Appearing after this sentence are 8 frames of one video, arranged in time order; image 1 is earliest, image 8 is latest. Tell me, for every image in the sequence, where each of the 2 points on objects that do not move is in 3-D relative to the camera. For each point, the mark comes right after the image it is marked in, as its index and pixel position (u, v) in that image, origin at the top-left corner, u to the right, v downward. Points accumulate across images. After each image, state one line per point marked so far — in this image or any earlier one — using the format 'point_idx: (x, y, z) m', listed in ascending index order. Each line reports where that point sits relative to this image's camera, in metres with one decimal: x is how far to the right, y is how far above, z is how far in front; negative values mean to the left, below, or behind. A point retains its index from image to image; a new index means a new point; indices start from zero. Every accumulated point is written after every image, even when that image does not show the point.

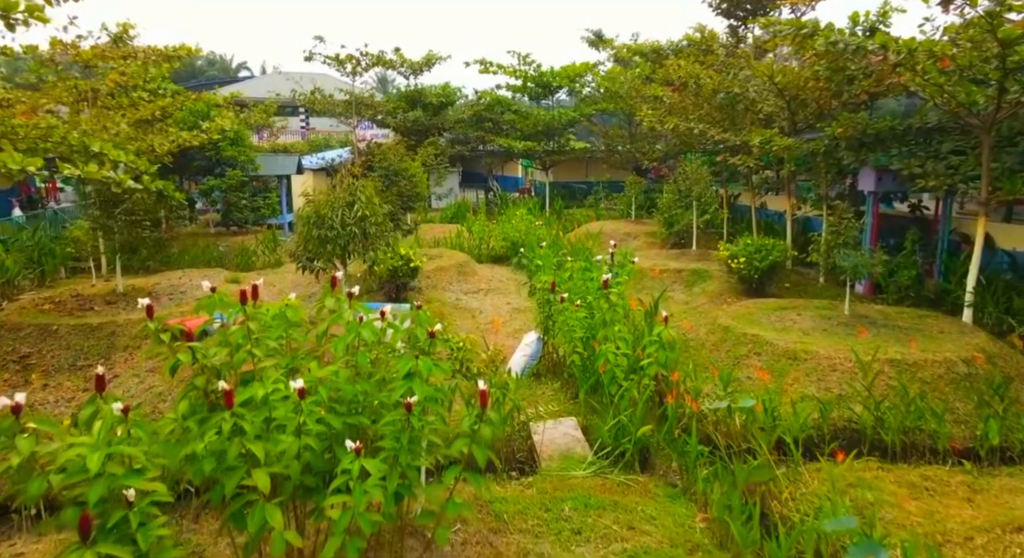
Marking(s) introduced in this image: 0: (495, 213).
0: (-0.4, +1.5, +15.3) m
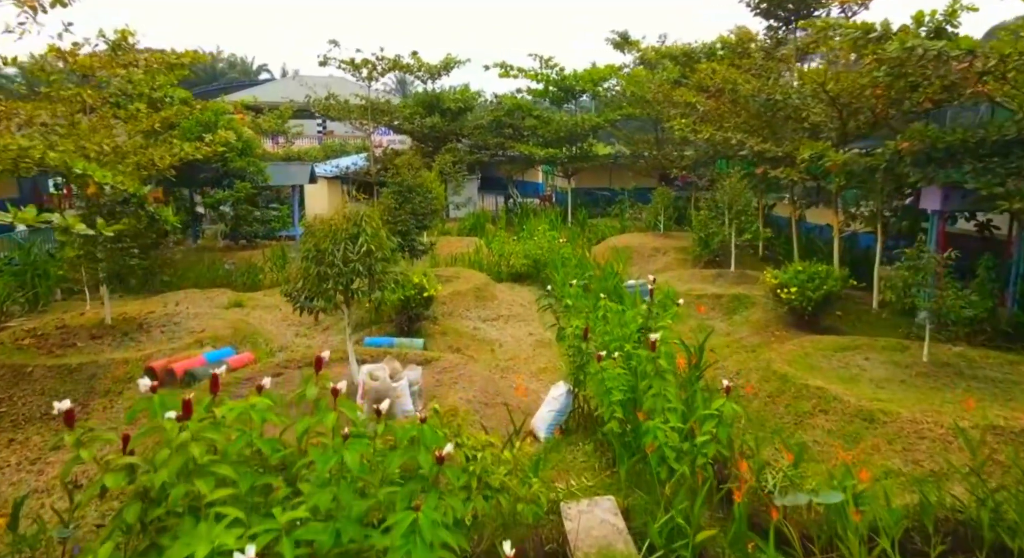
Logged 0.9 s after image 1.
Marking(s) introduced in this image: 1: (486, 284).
0: (+0.1, +1.2, +14.7) m
1: (-0.3, -0.1, +8.5) m
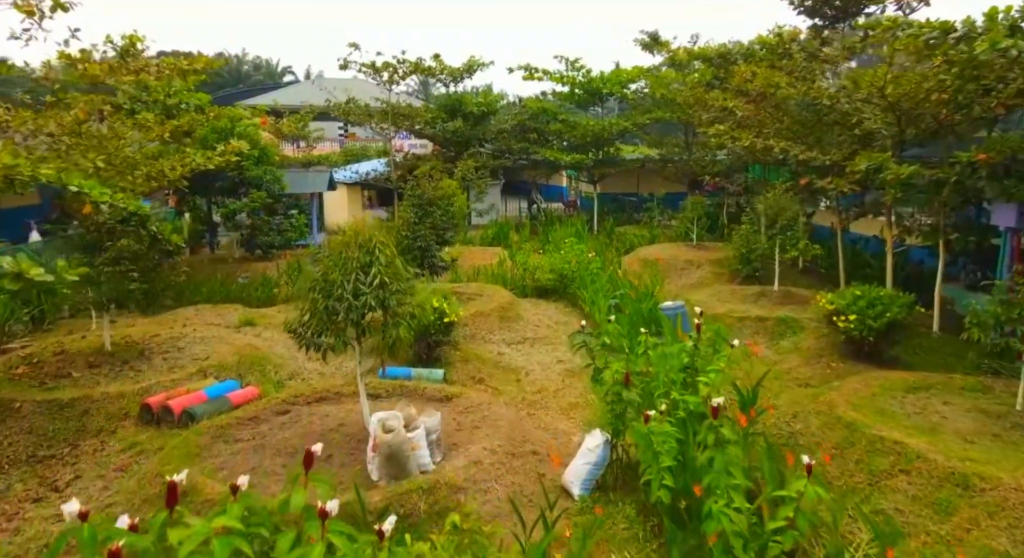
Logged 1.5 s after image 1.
0: (+0.6, +0.9, +14.1) m
1: (0.0, -0.3, +8.0) m
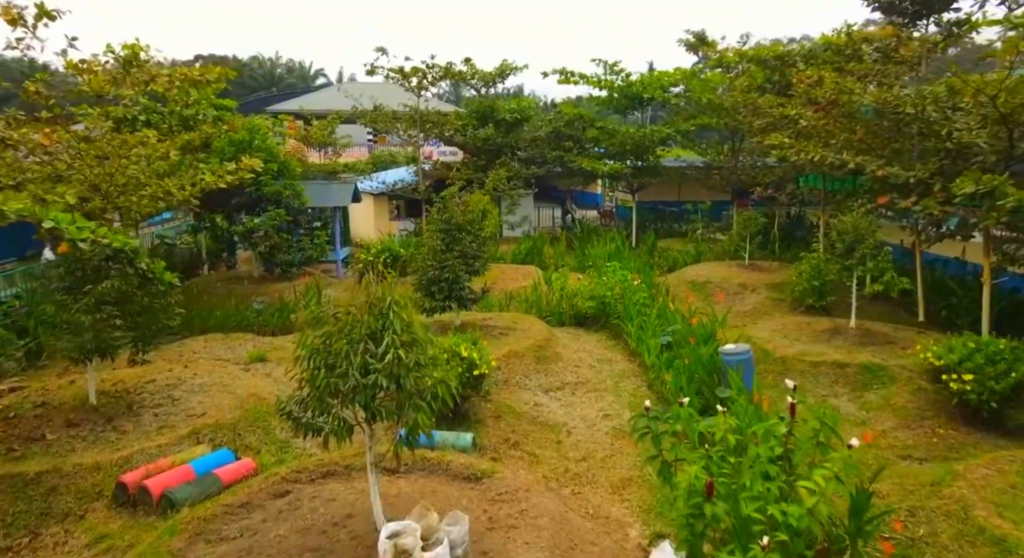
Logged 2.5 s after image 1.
0: (+1.3, +0.6, +13.2) m
1: (+0.4, -0.7, +7.1) m
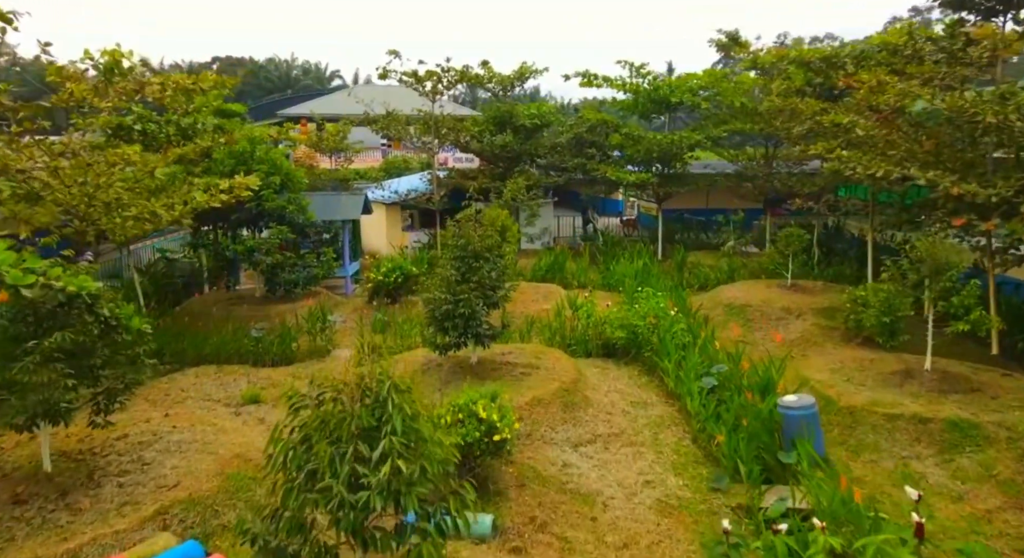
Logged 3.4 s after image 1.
0: (+1.7, +0.2, +12.4) m
1: (+0.6, -1.0, +6.3) m
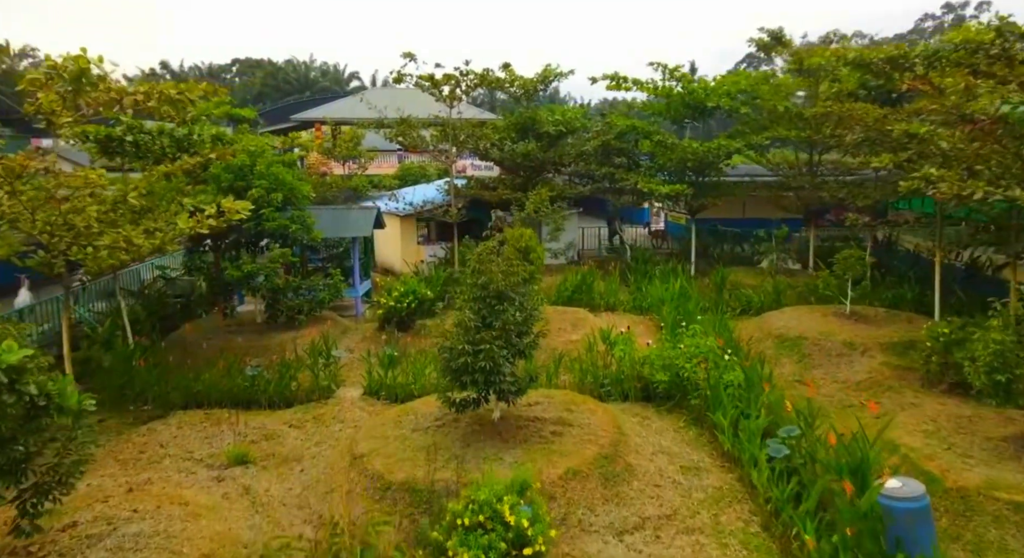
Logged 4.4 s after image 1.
0: (+2.1, -0.1, +11.4) m
1: (+0.9, -1.3, +5.3) m
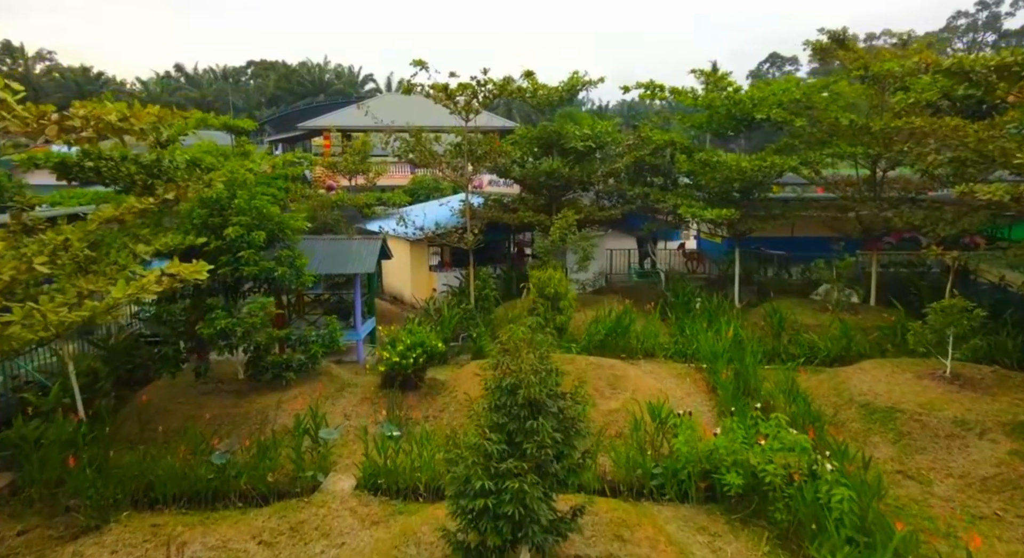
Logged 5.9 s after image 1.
0: (+2.4, -0.7, +9.9) m
1: (+1.1, -1.9, +3.9) m
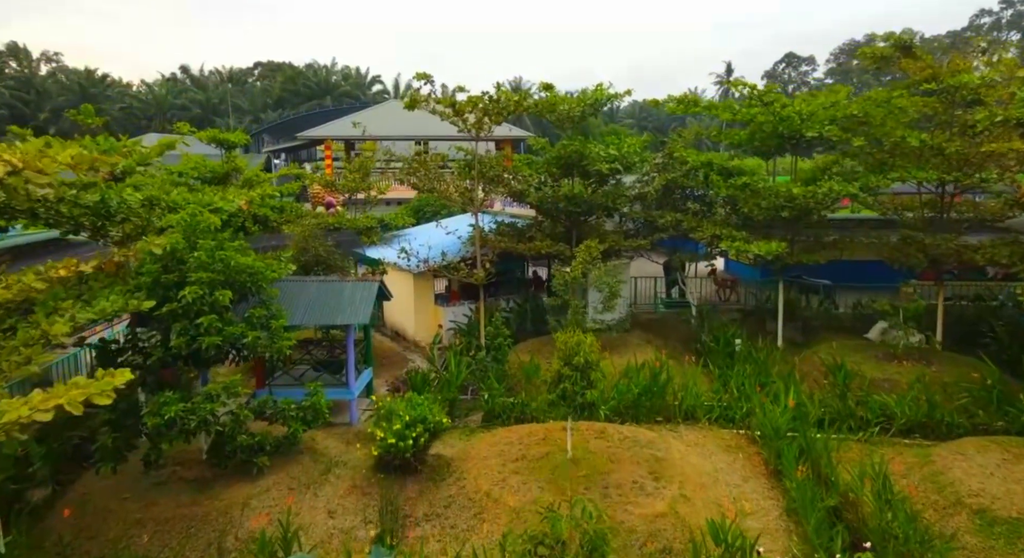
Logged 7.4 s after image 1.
0: (+2.7, -1.4, +8.5) m
1: (+1.2, -2.6, +2.5) m
